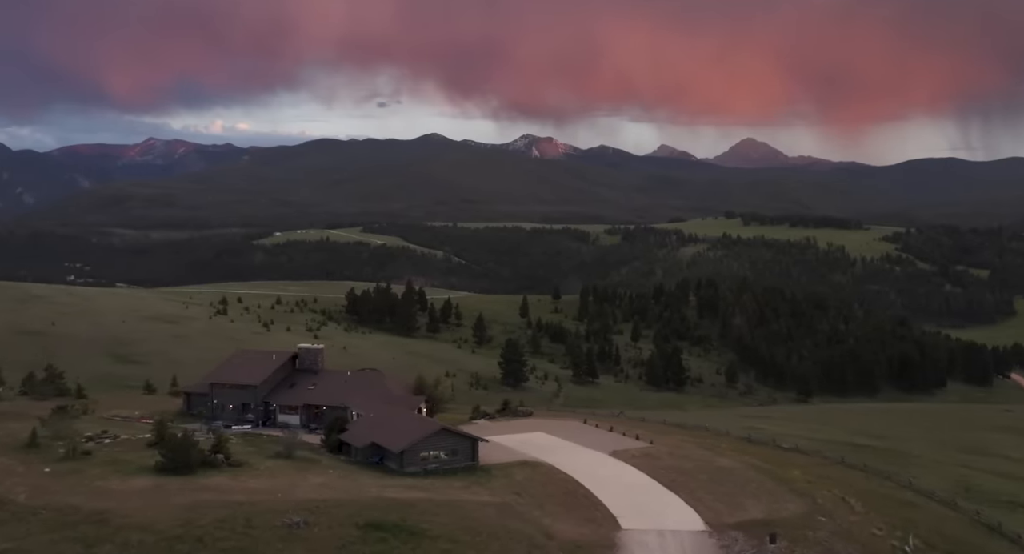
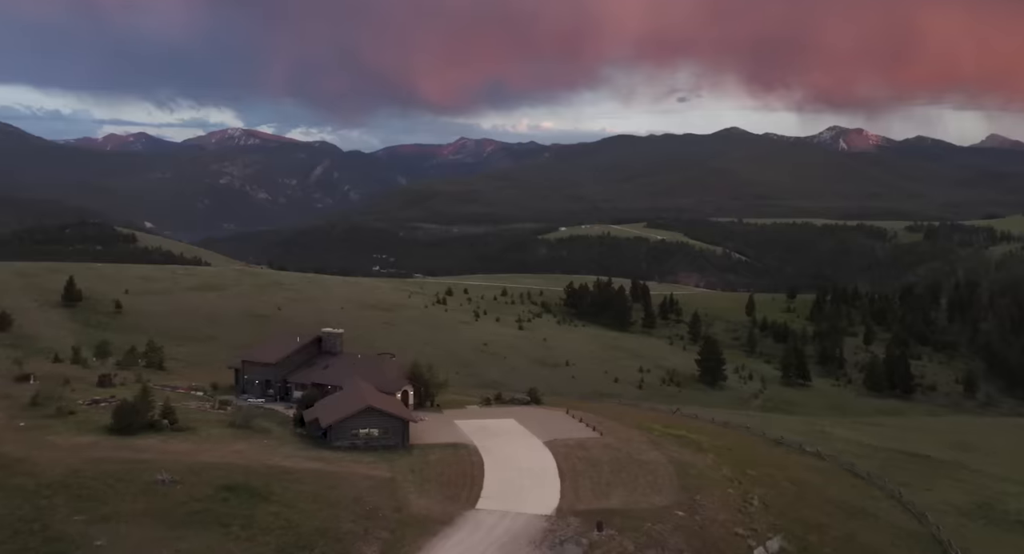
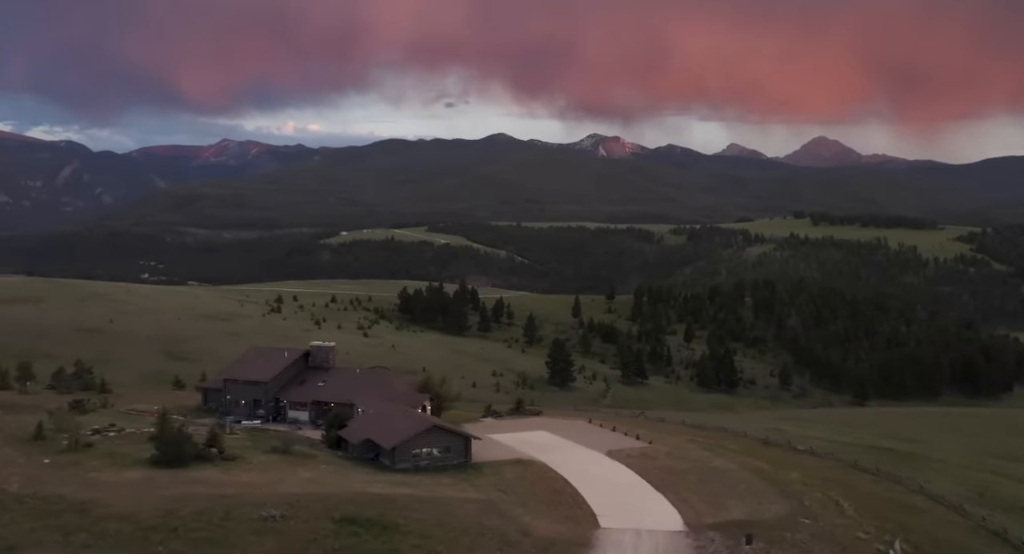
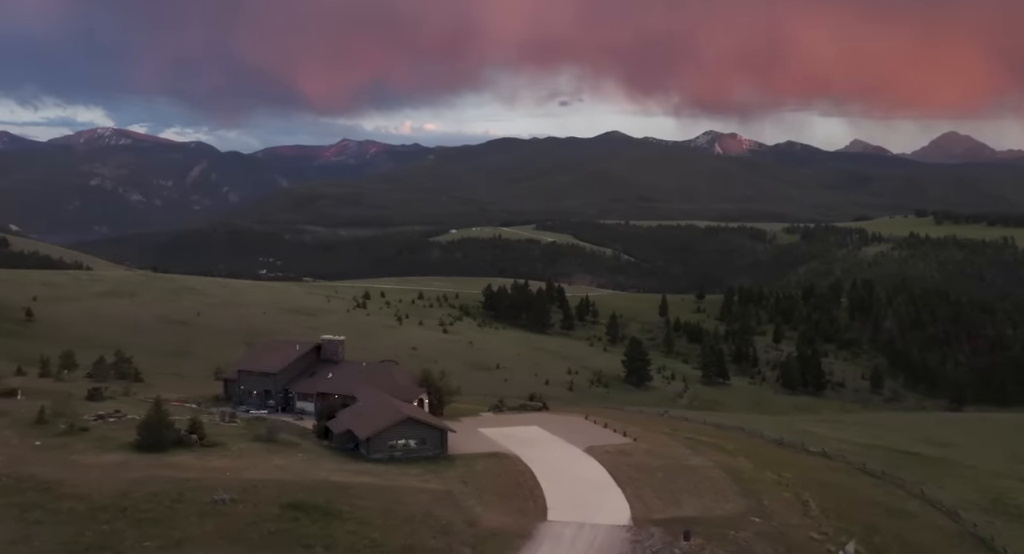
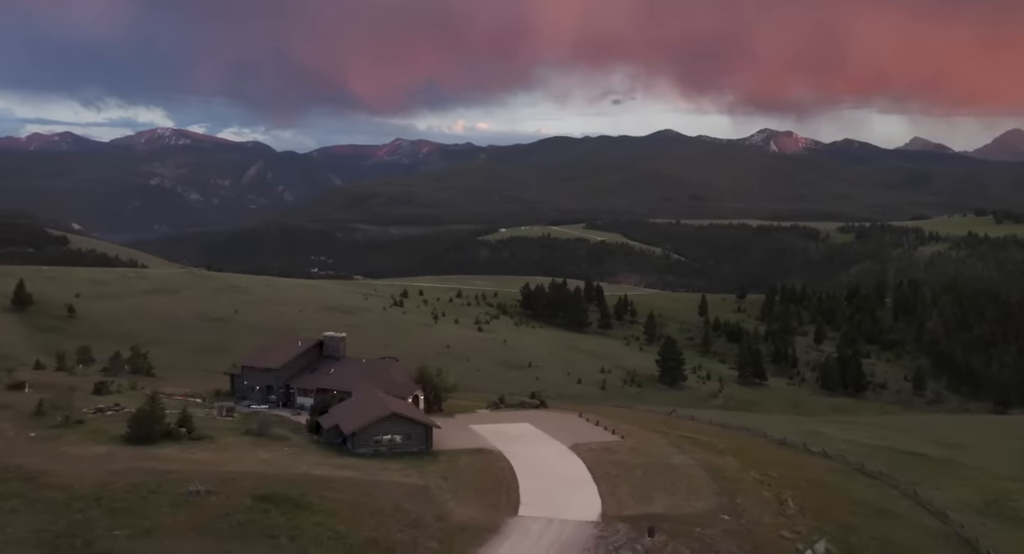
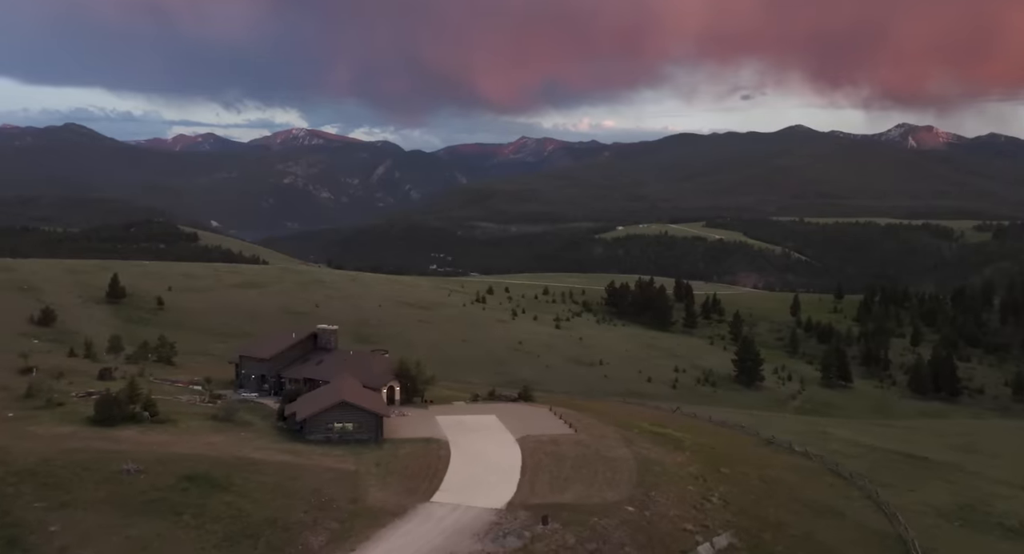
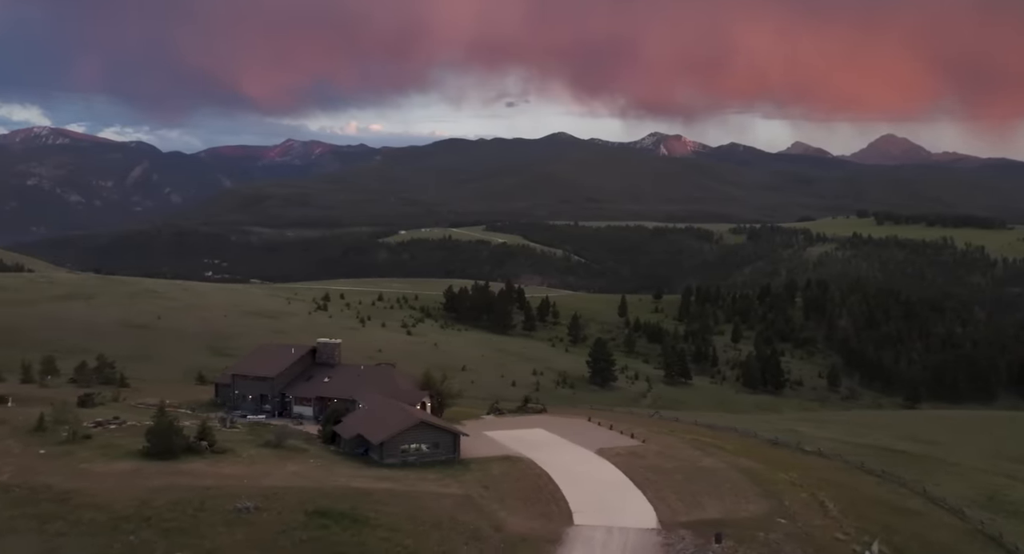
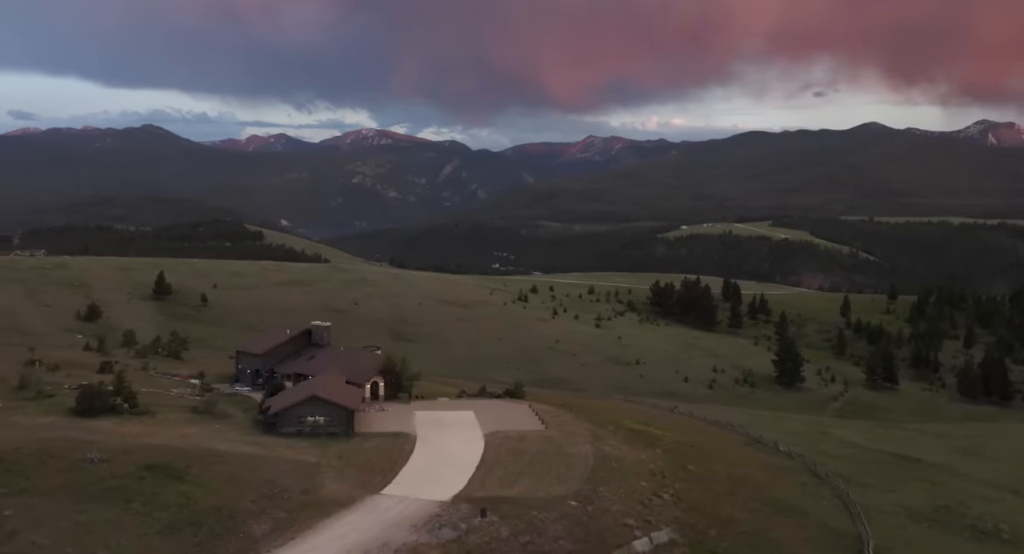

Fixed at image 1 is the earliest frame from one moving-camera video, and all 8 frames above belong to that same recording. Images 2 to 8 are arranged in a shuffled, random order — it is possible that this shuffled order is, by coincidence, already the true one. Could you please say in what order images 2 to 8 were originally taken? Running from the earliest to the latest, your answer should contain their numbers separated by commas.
3, 7, 4, 5, 2, 6, 8
